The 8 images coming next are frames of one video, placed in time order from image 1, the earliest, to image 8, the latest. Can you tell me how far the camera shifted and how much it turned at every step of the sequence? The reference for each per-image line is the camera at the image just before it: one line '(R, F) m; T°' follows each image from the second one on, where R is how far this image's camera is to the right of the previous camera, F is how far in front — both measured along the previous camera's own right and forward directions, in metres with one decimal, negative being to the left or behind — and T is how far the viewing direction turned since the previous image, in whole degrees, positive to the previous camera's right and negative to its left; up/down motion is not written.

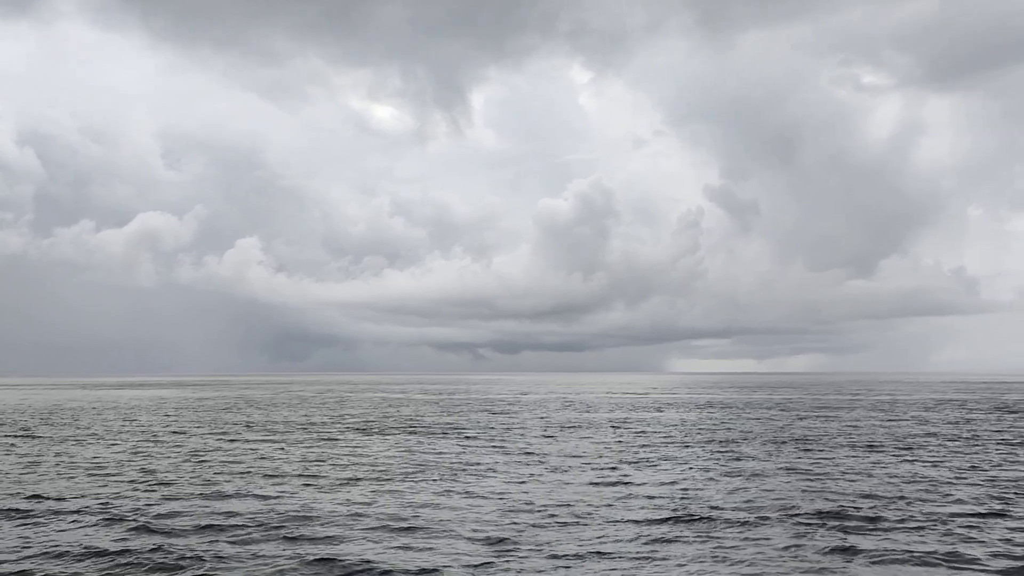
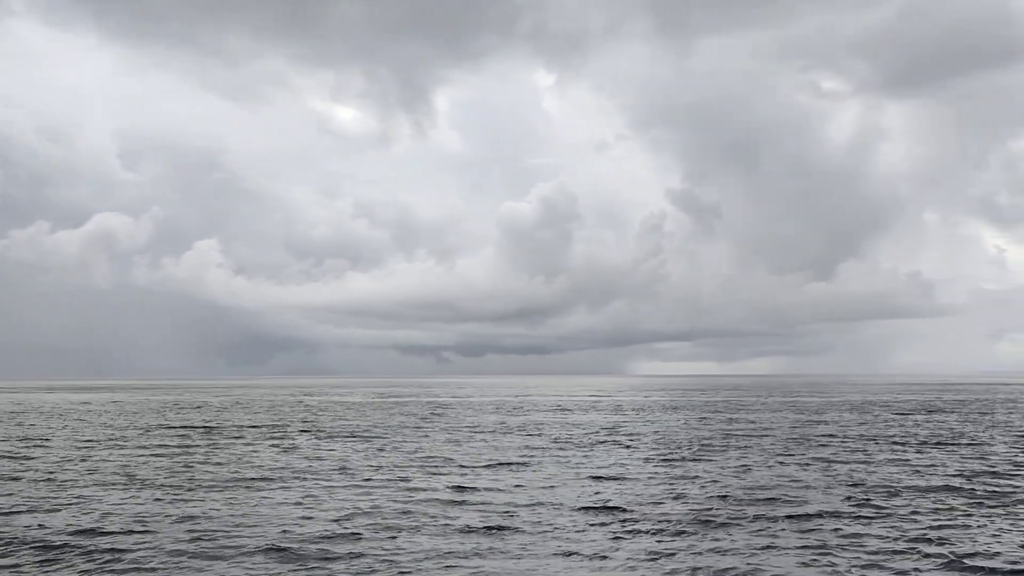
(+16.1, +4.0) m; +3°
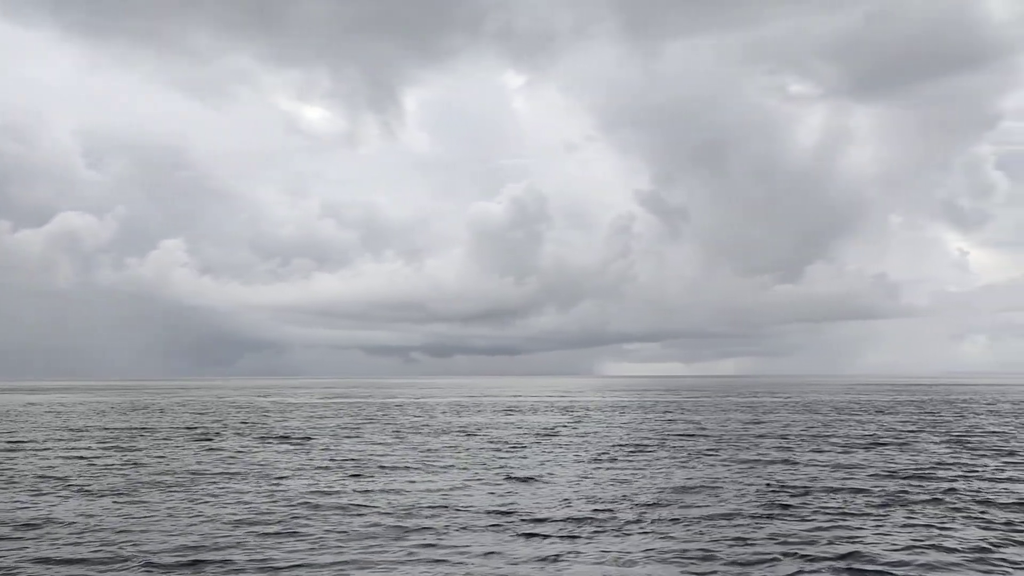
(+8.2, +2.2) m; +2°
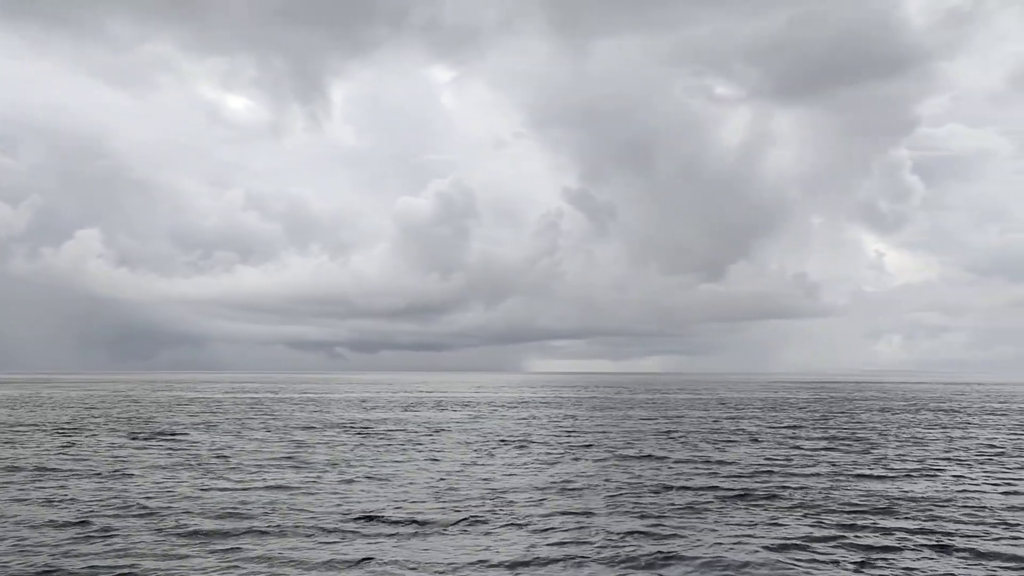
(-6.0, -5.0) m; -10°
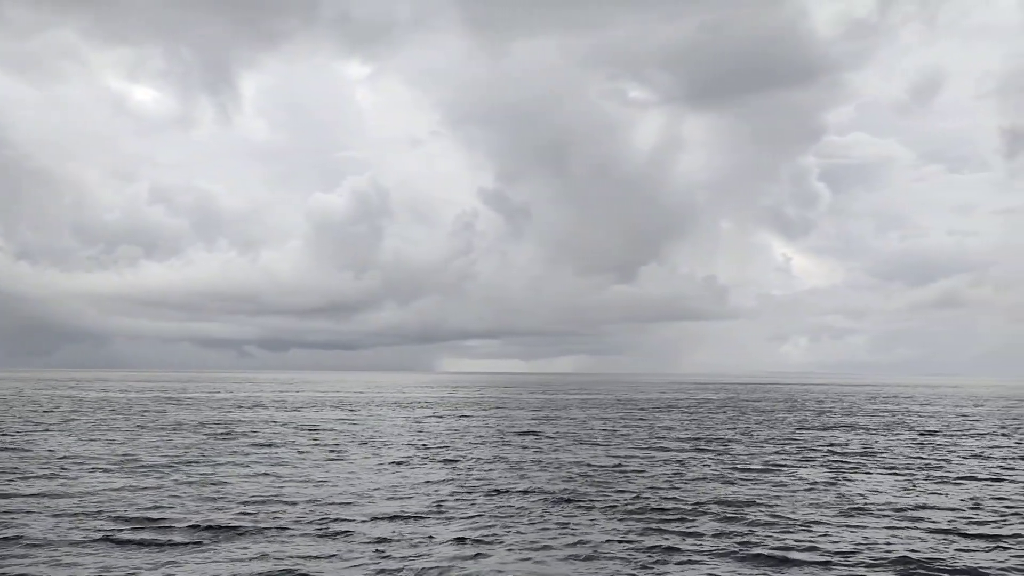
(+3.4, +1.3) m; +5°
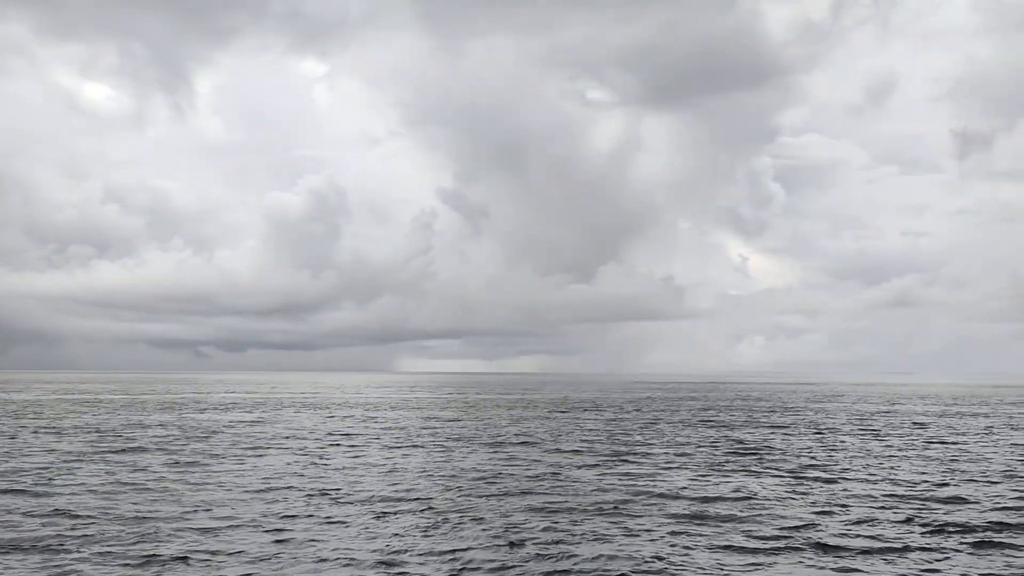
(+3.8, +2.1) m; +2°
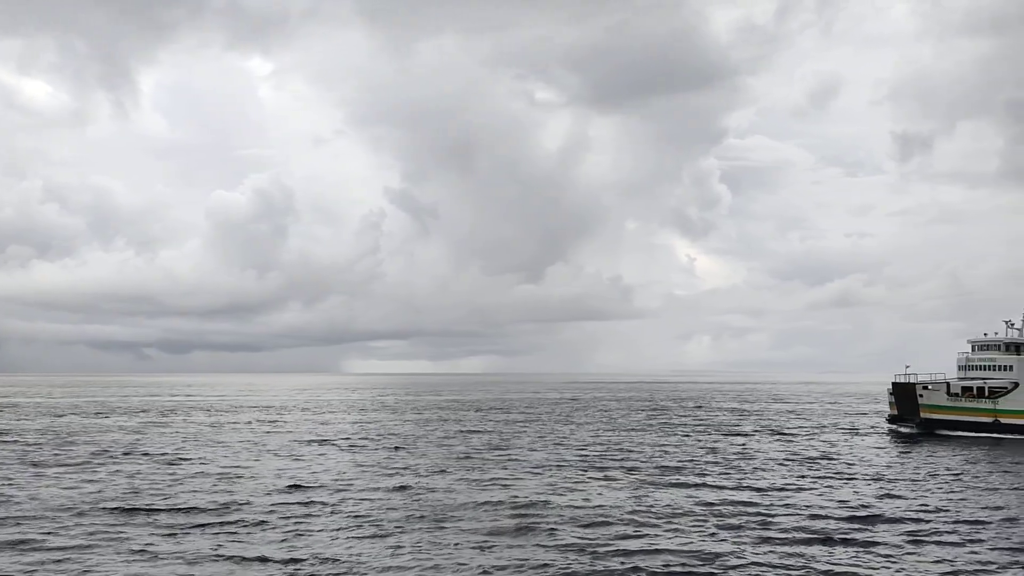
(+4.0, +1.7) m; +3°
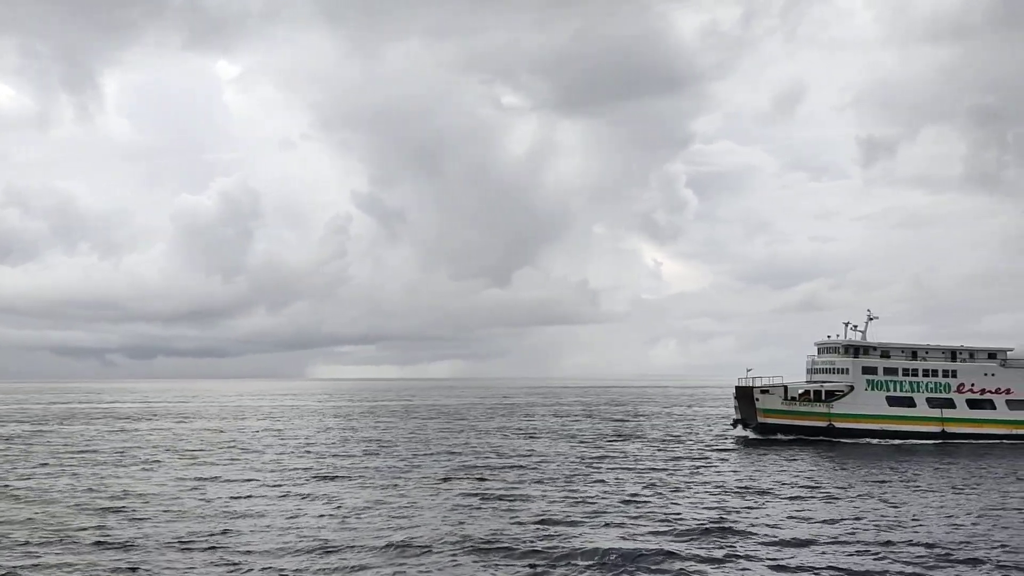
(+4.4, +1.7) m; +2°
